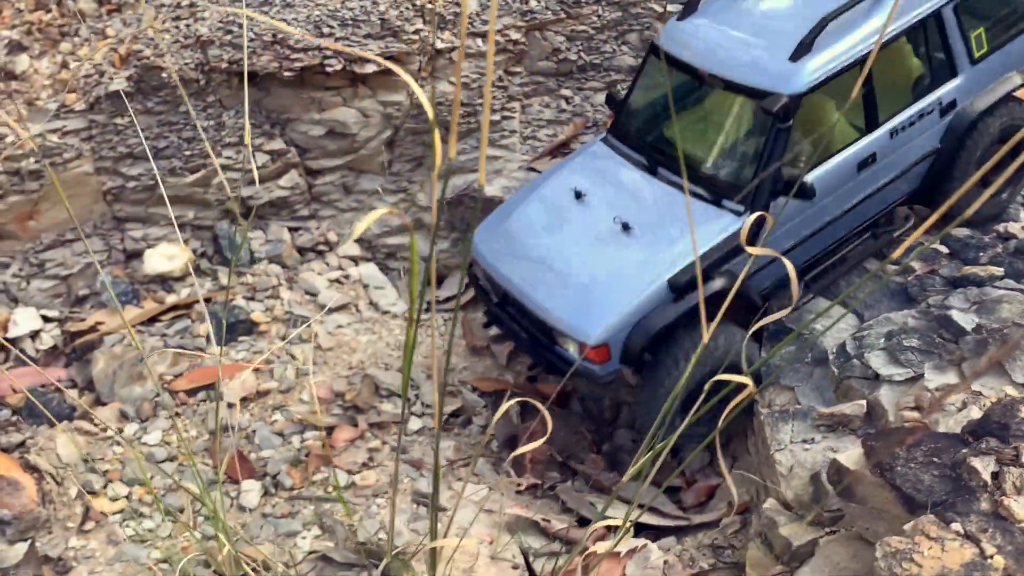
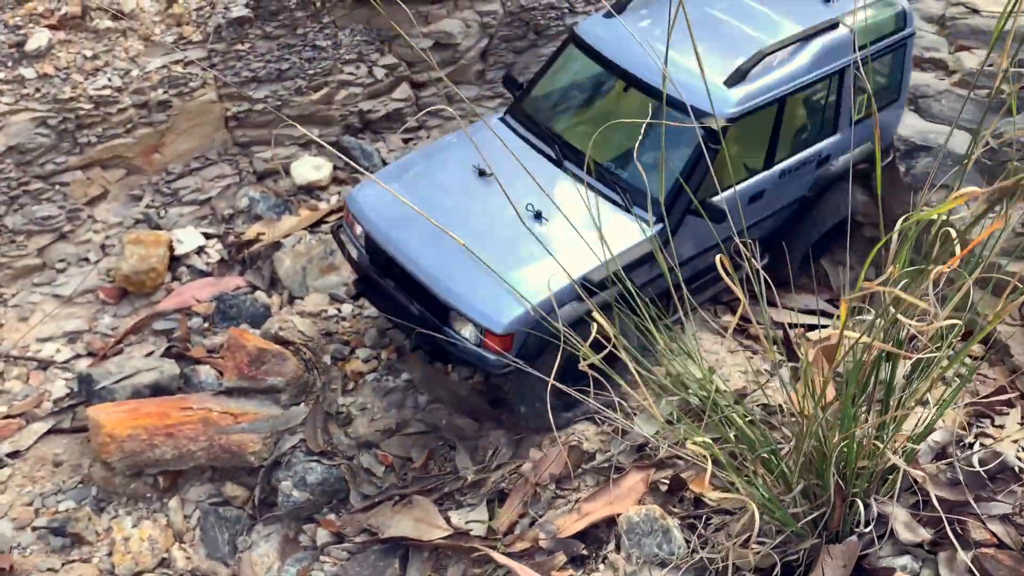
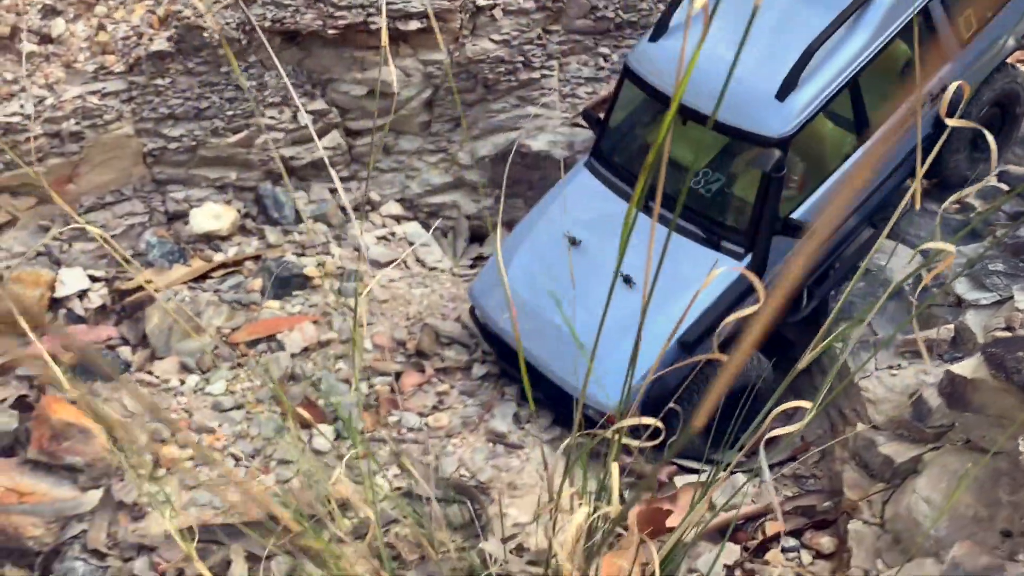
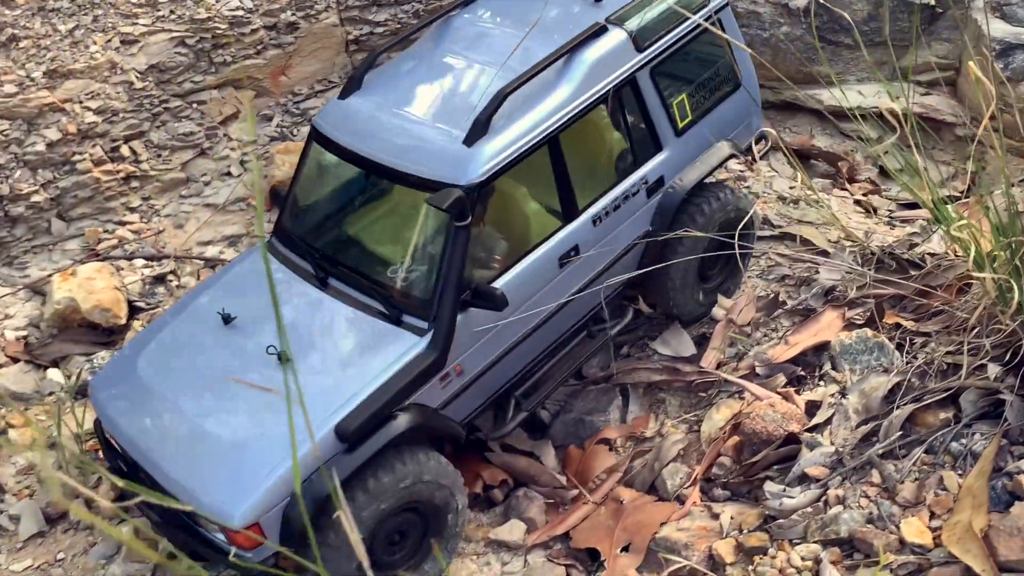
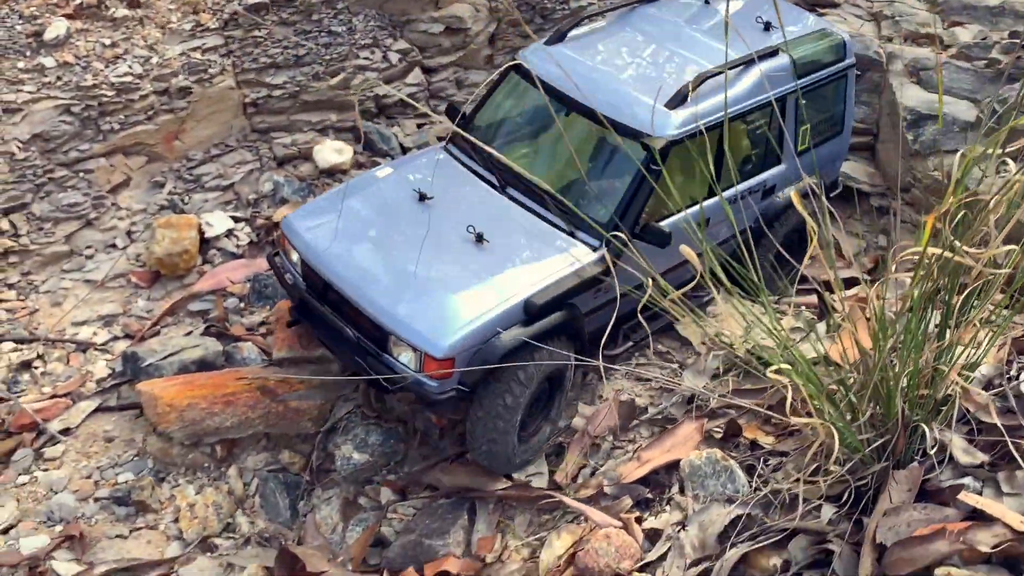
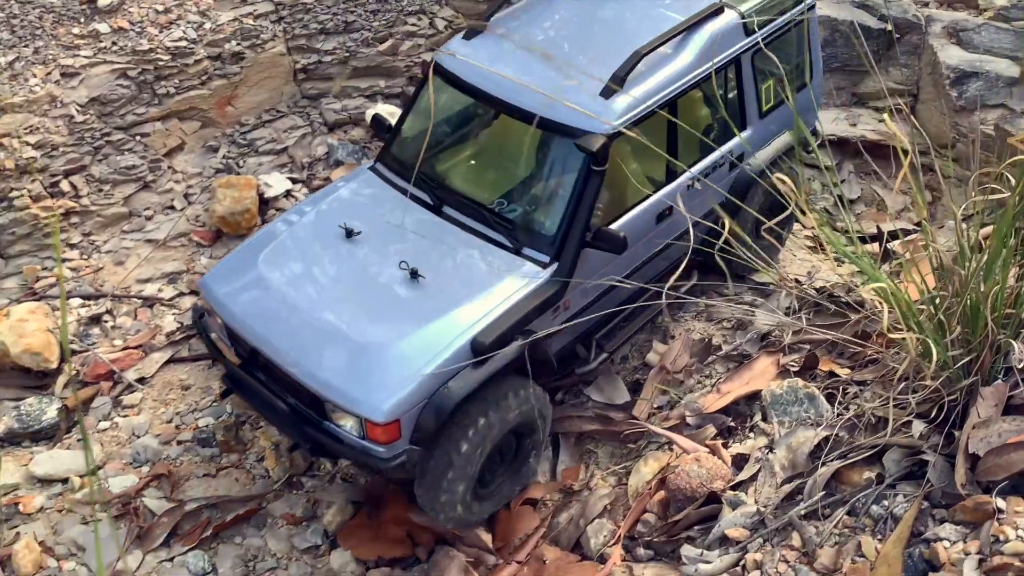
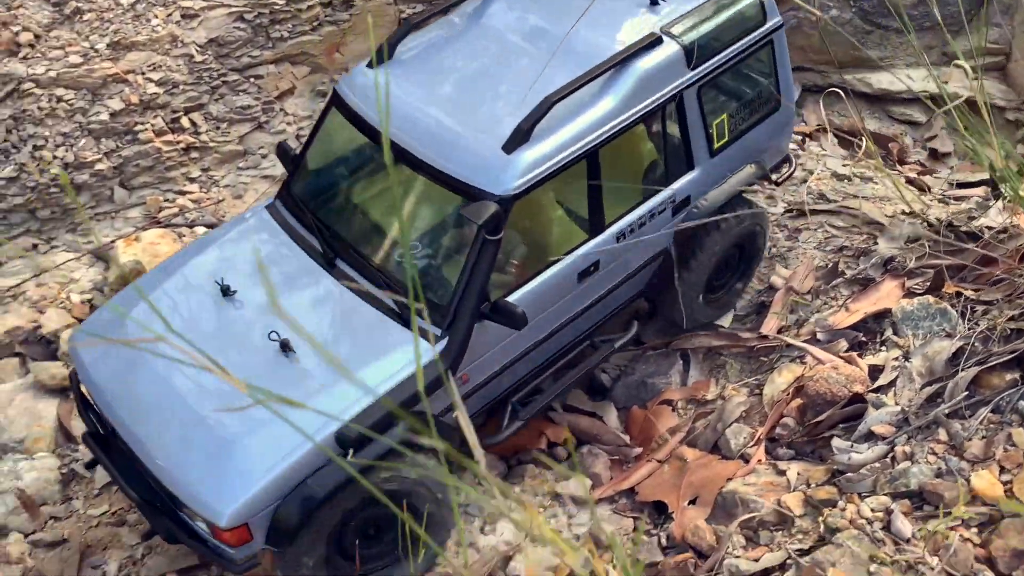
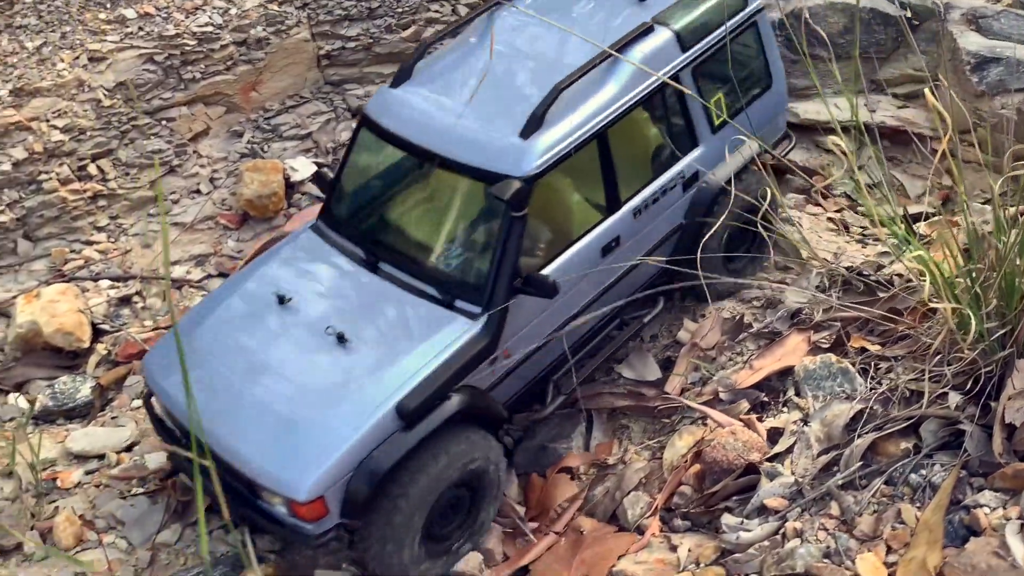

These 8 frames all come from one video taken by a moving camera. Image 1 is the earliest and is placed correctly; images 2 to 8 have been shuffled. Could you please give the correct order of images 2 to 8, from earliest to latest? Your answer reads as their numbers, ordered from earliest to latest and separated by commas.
3, 2, 5, 6, 8, 4, 7
